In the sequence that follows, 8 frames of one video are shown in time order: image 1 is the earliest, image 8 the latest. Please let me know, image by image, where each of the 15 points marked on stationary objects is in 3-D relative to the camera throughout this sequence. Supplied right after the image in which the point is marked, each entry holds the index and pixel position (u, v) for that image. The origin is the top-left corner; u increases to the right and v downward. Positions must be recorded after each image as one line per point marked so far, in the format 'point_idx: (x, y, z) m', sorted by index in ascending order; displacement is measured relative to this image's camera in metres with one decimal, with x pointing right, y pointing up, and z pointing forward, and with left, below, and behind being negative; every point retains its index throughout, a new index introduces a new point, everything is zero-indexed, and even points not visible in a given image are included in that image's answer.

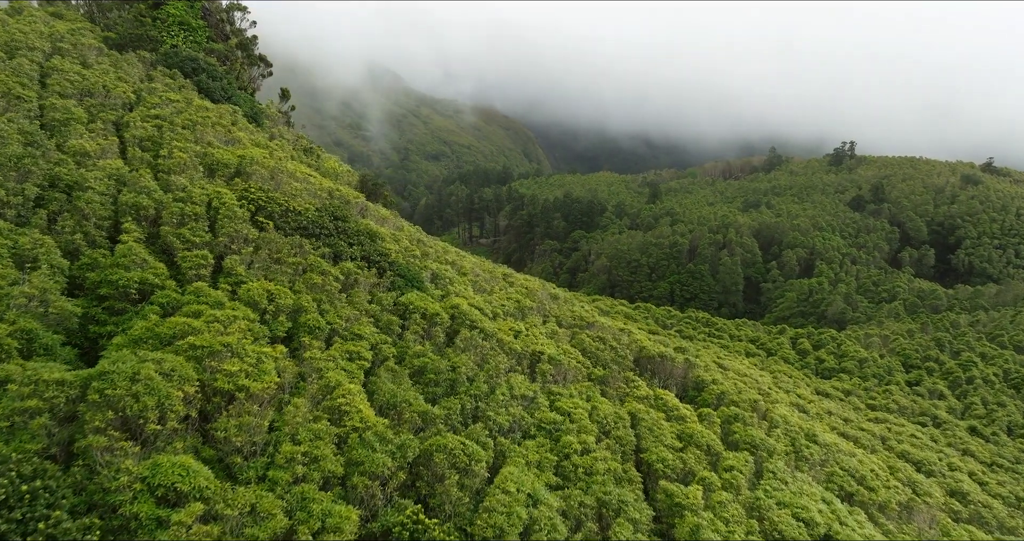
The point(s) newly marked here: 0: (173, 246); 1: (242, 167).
0: (-7.6, +0.6, +15.5) m
1: (-7.9, +3.0, +19.9) m
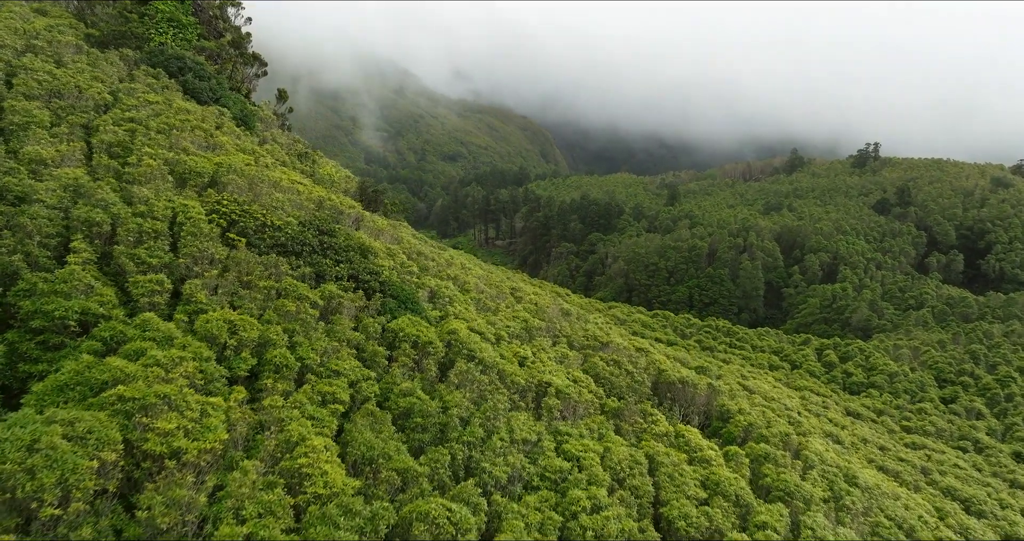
0: (-7.6, 0.0, +13.6) m
1: (-7.7, +2.4, +18.0) m
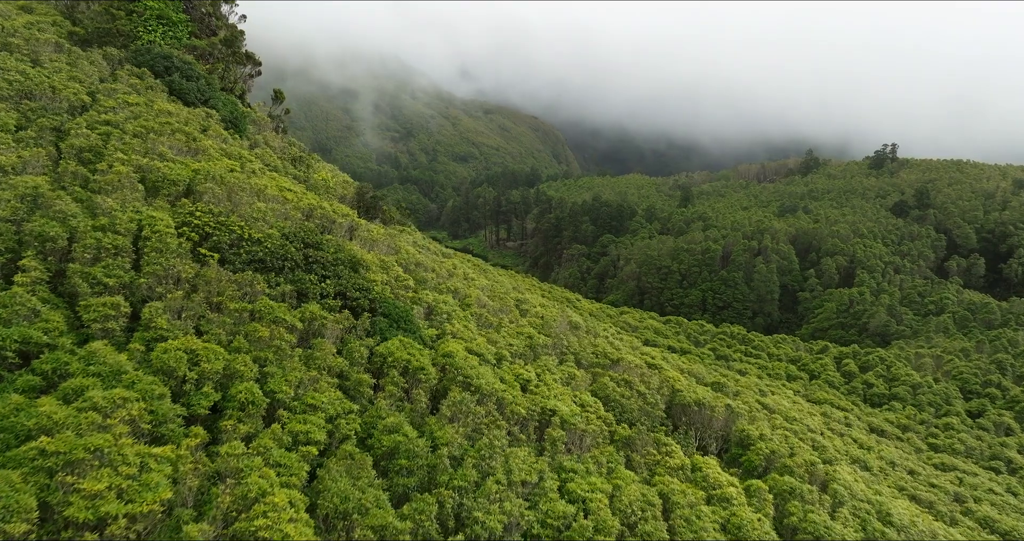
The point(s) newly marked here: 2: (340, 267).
0: (-7.7, -0.4, +12.2) m
1: (-7.7, +2.1, +16.6) m
2: (-4.4, +0.1, +17.7) m
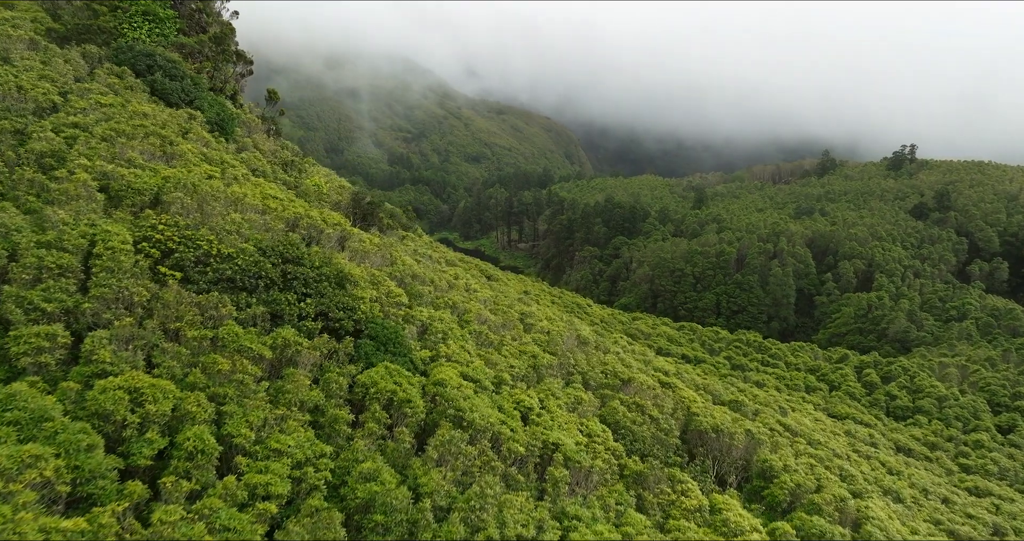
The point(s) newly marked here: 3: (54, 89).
0: (-7.8, -0.7, +10.7) m
1: (-7.7, +1.7, +15.1) m
2: (-4.4, -0.3, +16.2) m
3: (-12.7, +5.0, +19.0) m
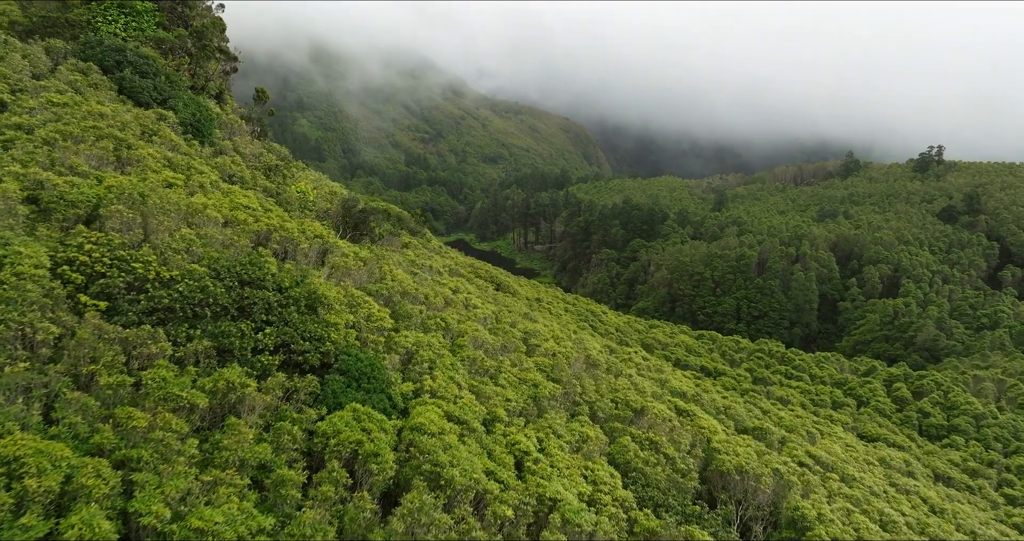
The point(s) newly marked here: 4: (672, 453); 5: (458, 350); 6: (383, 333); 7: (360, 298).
0: (-8.1, -1.2, +8.7) m
1: (-7.9, +1.2, +13.2) m
2: (-4.6, -0.8, +14.1) m
3: (-12.7, +4.6, +17.2) m
4: (+4.2, -4.8, +18.0) m
5: (-1.5, -2.1, +18.3) m
6: (-3.1, -1.5, +16.3) m
7: (-3.8, -0.7, +16.9) m
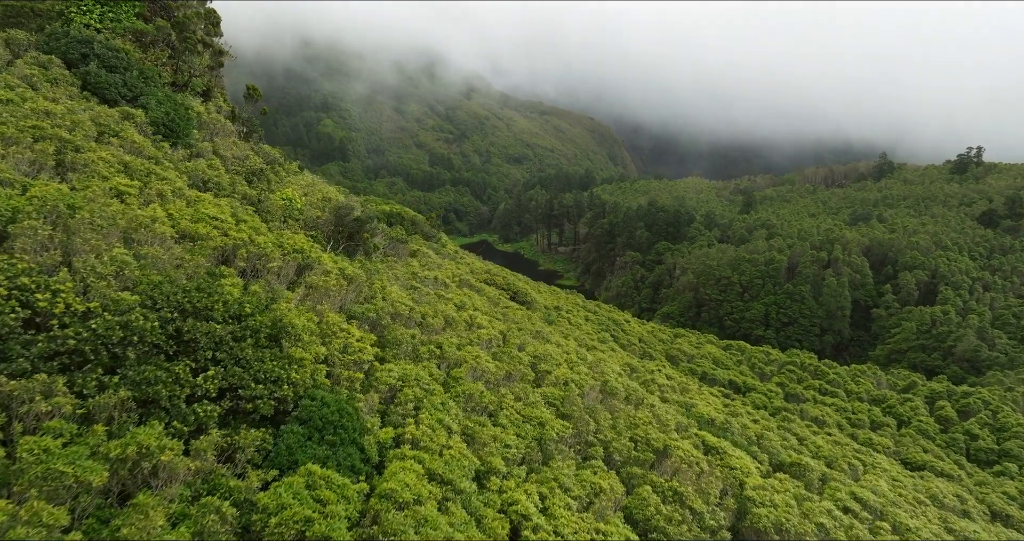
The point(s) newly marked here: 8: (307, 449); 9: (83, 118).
0: (-8.3, -1.6, +6.6) m
1: (-8.0, +0.8, +11.1) m
2: (-4.6, -1.3, +11.9) m
3: (-12.6, +4.2, +15.3) m
4: (+4.2, -5.3, +15.4) m
5: (-1.4, -2.6, +16.0) m
6: (-3.1, -1.9, +14.0) m
7: (-3.7, -1.2, +14.7) m
8: (-3.2, -2.8, +10.9) m
9: (-10.0, +3.6, +16.2) m
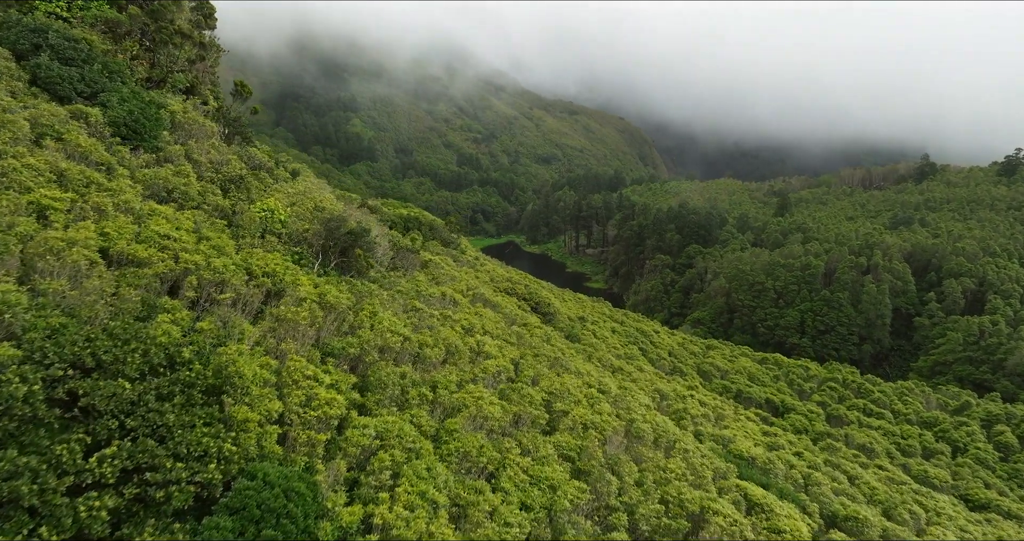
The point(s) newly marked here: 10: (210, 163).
0: (-8.6, -2.2, +4.3) m
1: (-8.0, +0.2, +8.6) m
2: (-4.7, -1.8, +9.3) m
3: (-12.5, +3.7, +13.0) m
4: (+4.2, -6.0, +12.5) m
5: (-1.3, -3.2, +13.3) m
6: (-3.1, -2.5, +11.4) m
7: (-3.7, -1.8, +12.1) m
8: (-3.4, -3.4, +8.3) m
9: (-9.9, +3.1, +13.8) m
10: (-7.9, +2.8, +18.1) m
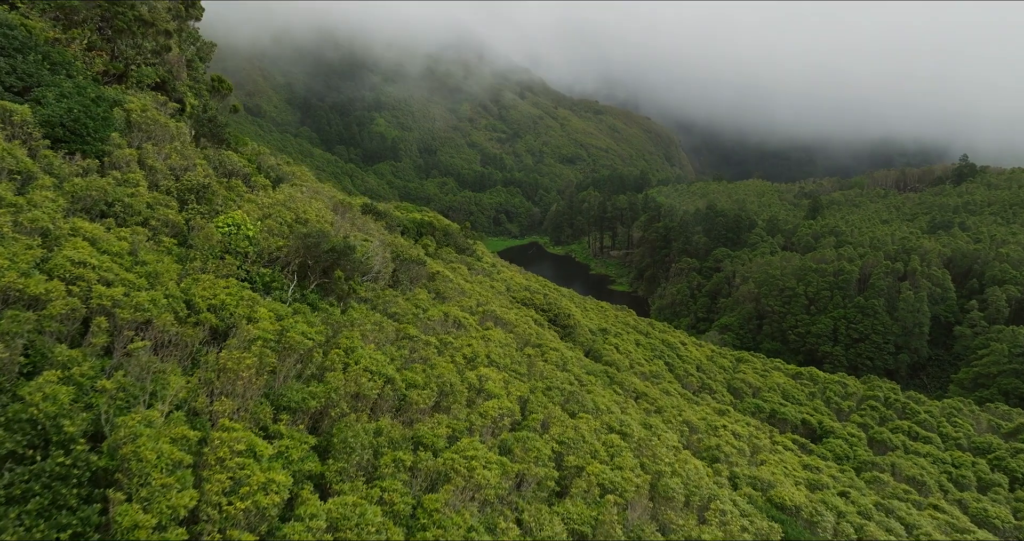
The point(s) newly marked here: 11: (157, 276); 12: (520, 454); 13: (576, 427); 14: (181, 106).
0: (-9.0, -2.7, +1.8) m
1: (-8.2, -0.3, +6.2) m
2: (-4.9, -2.4, +6.7) m
3: (-12.5, +3.2, +10.7) m
4: (+4.1, -6.6, +9.6) m
5: (-1.4, -3.8, +10.6) m
6: (-3.2, -3.1, +8.8) m
7: (-3.8, -2.3, +9.5) m
8: (-3.6, -4.0, +5.6) m
9: (-9.9, +2.6, +11.4) m
10: (-7.8, +2.3, +15.6) m
11: (-6.0, -0.1, +11.8) m
12: (+0.2, -3.7, +14.1) m
13: (+1.7, -3.9, +17.1) m
14: (-8.9, +4.7, +19.3) m
